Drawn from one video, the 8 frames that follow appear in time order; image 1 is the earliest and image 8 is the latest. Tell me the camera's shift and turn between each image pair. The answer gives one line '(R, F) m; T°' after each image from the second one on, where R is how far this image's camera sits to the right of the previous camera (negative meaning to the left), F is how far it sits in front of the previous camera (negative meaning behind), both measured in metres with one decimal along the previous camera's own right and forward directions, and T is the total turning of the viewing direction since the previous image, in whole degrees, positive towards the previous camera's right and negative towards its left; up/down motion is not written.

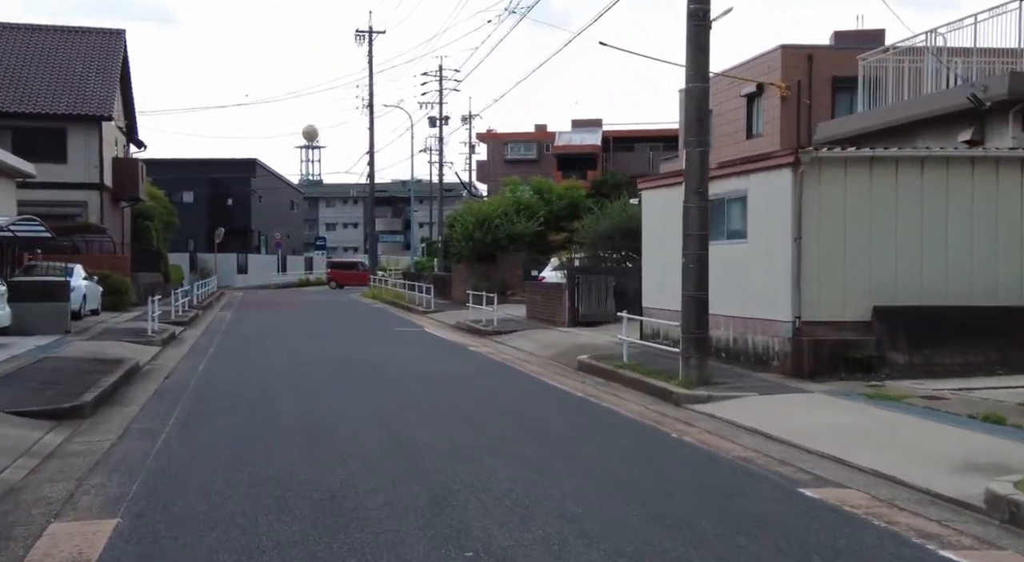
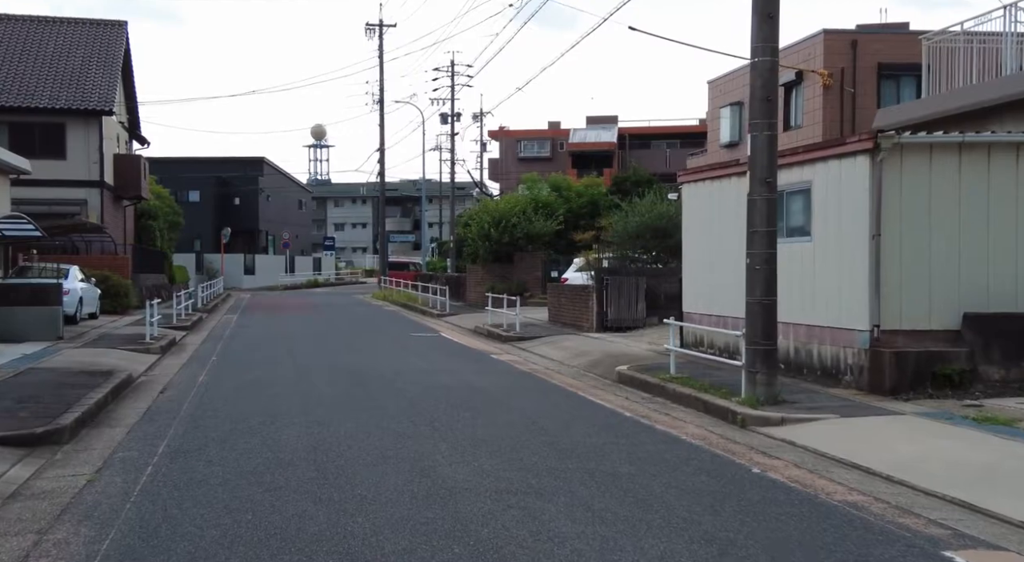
(-0.4, +1.6) m; 0°
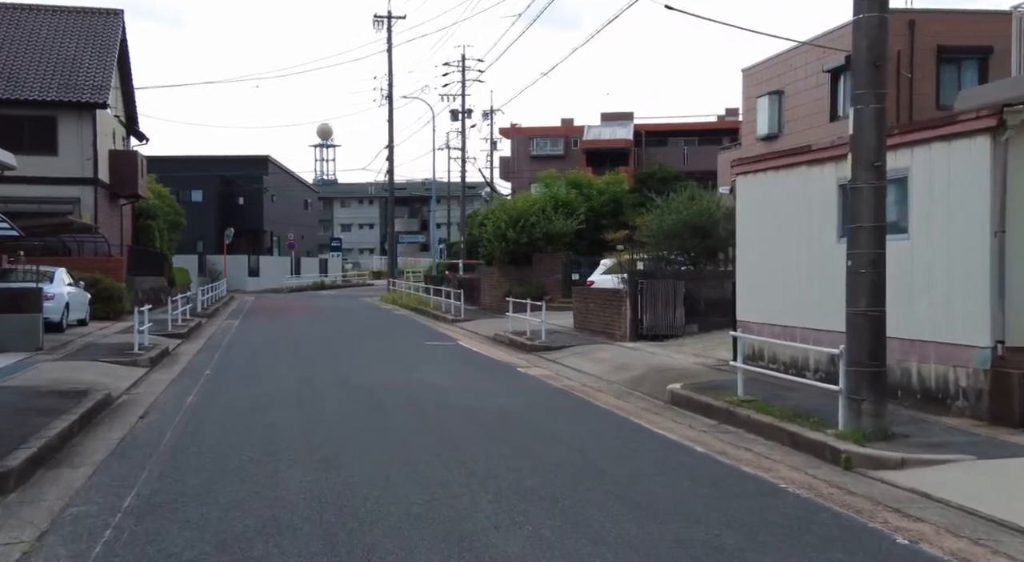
(-0.4, +2.0) m; 0°
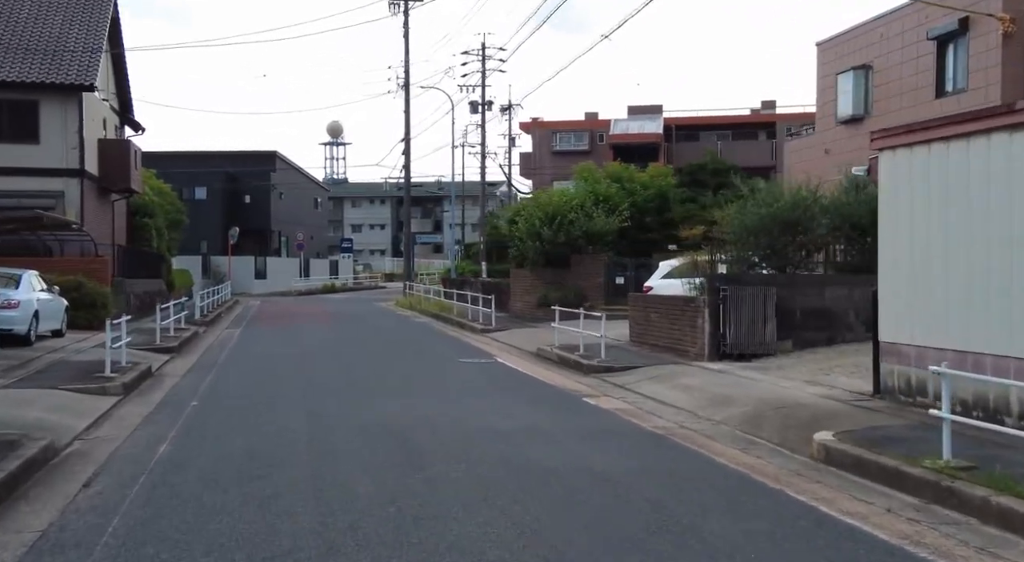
(-0.8, +3.6) m; -1°
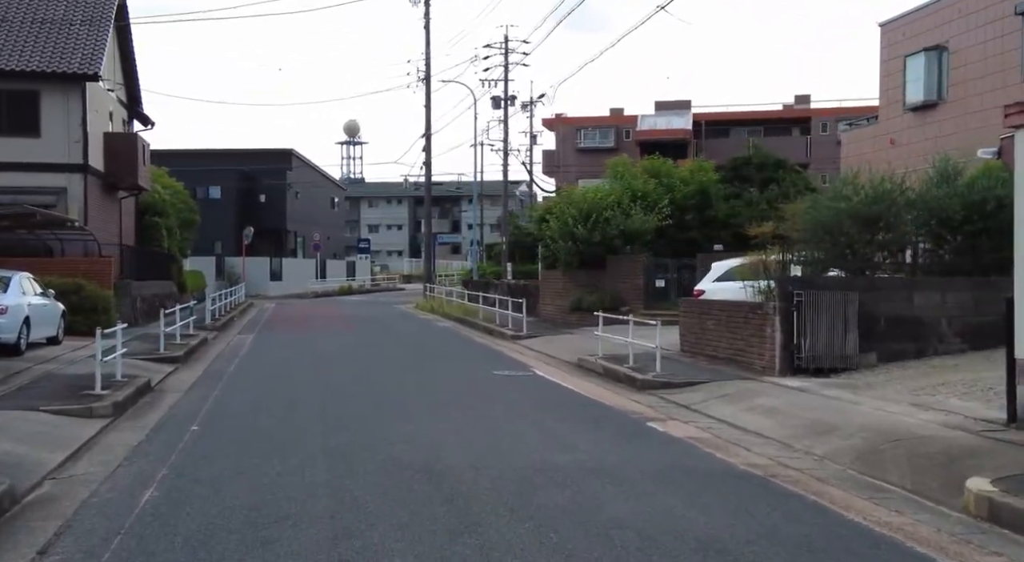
(-0.5, +2.0) m; -1°
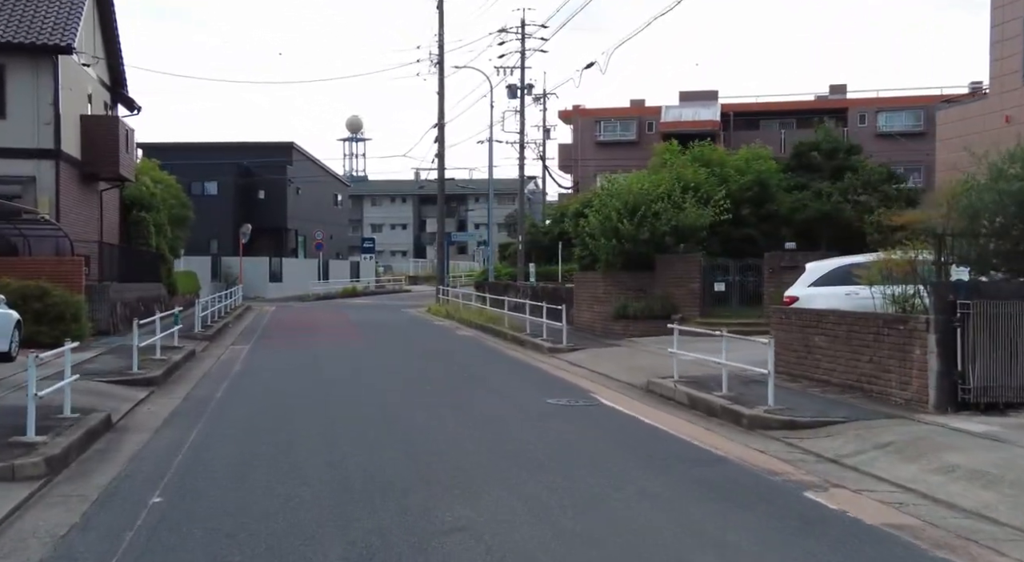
(-0.9, +3.5) m; 0°
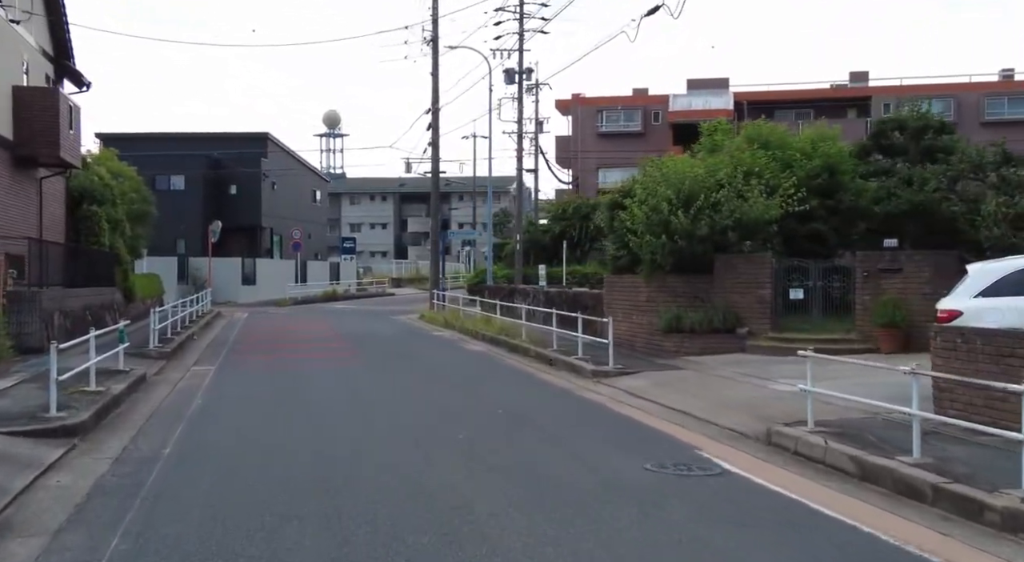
(-1.1, +4.3) m; +2°
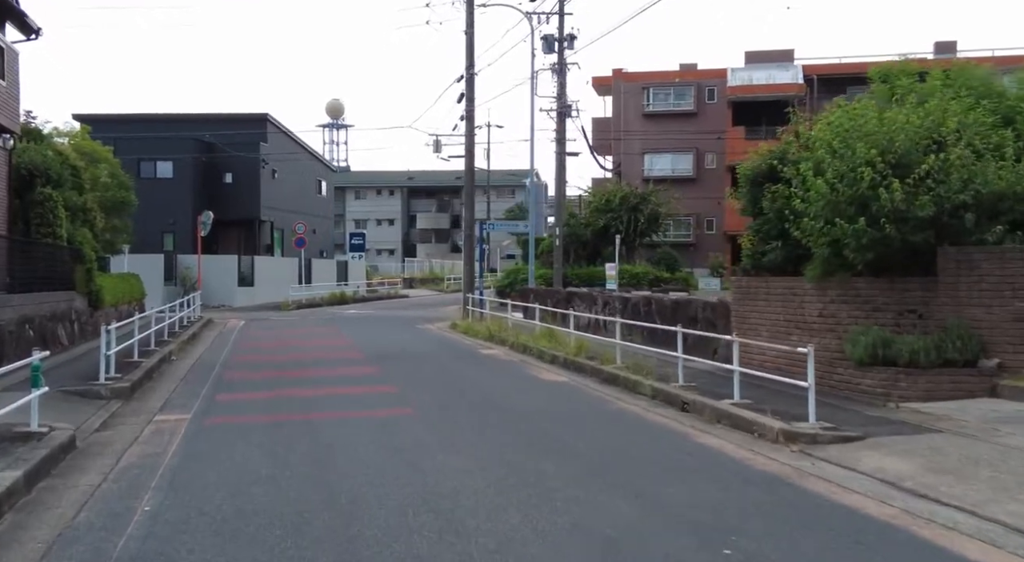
(-1.7, +6.4) m; 0°
